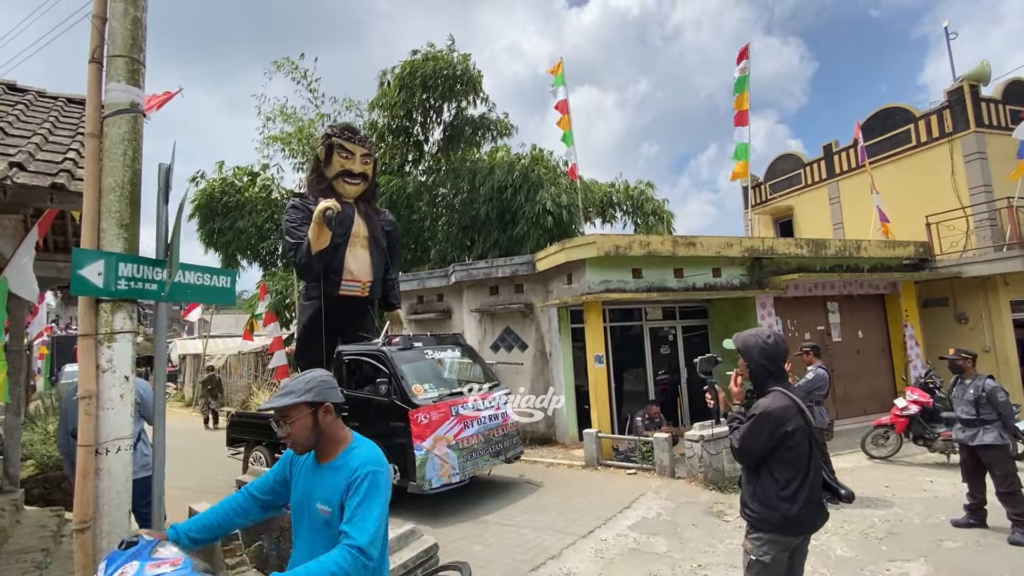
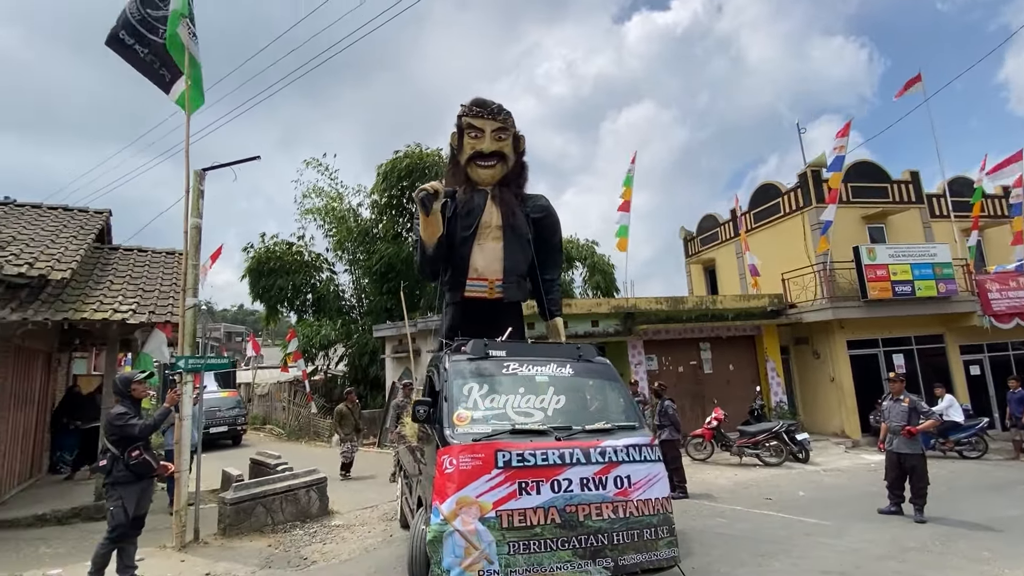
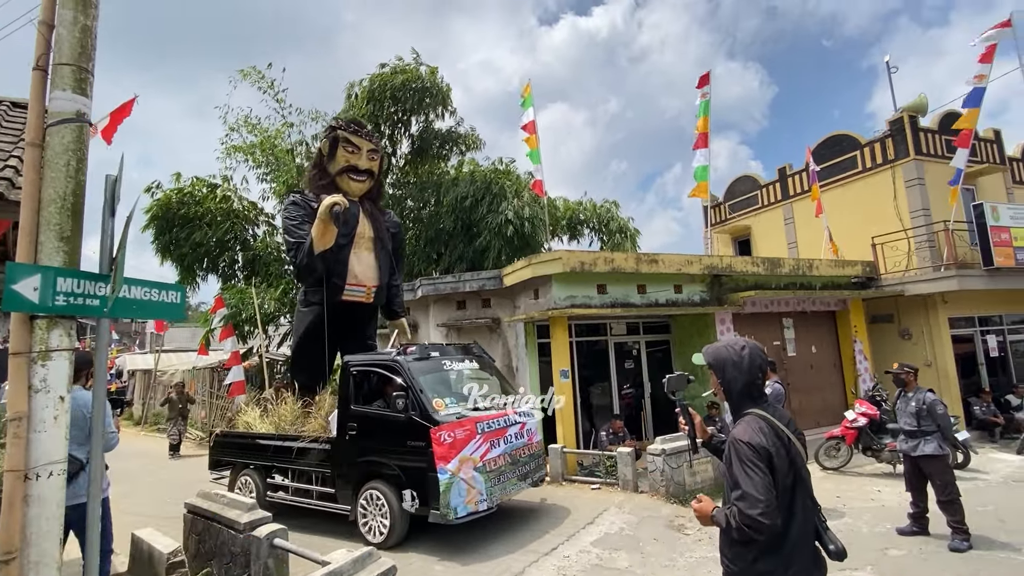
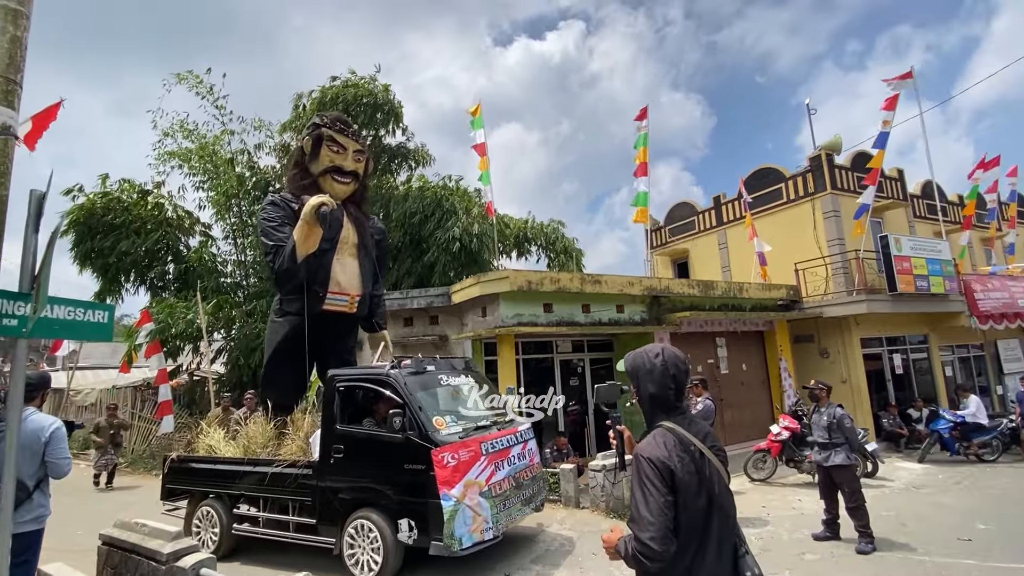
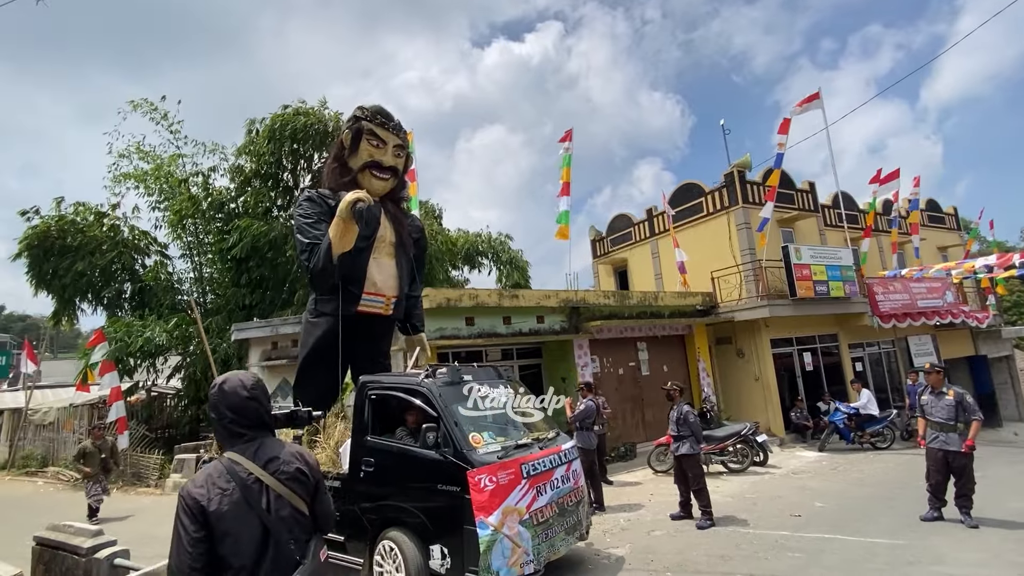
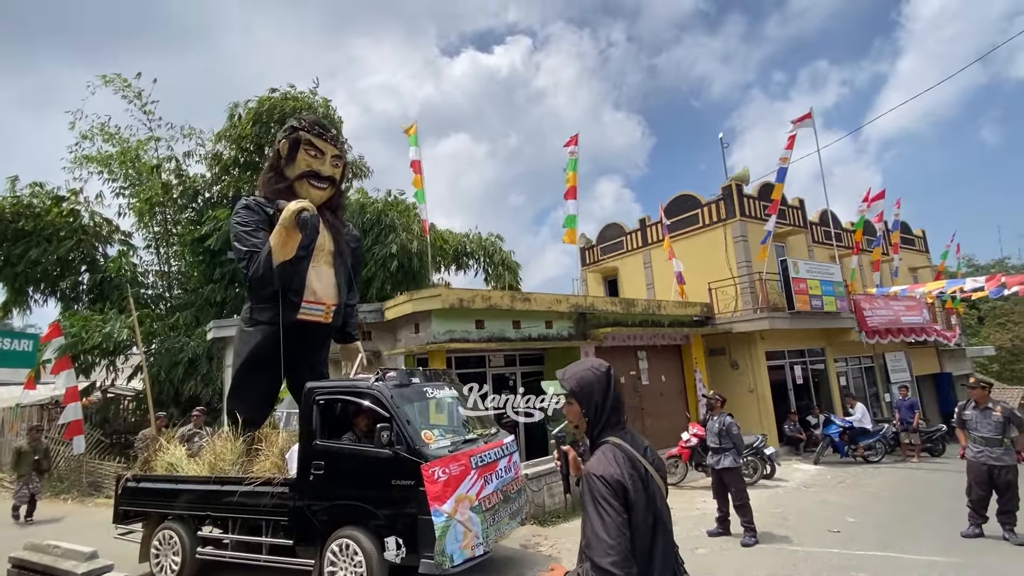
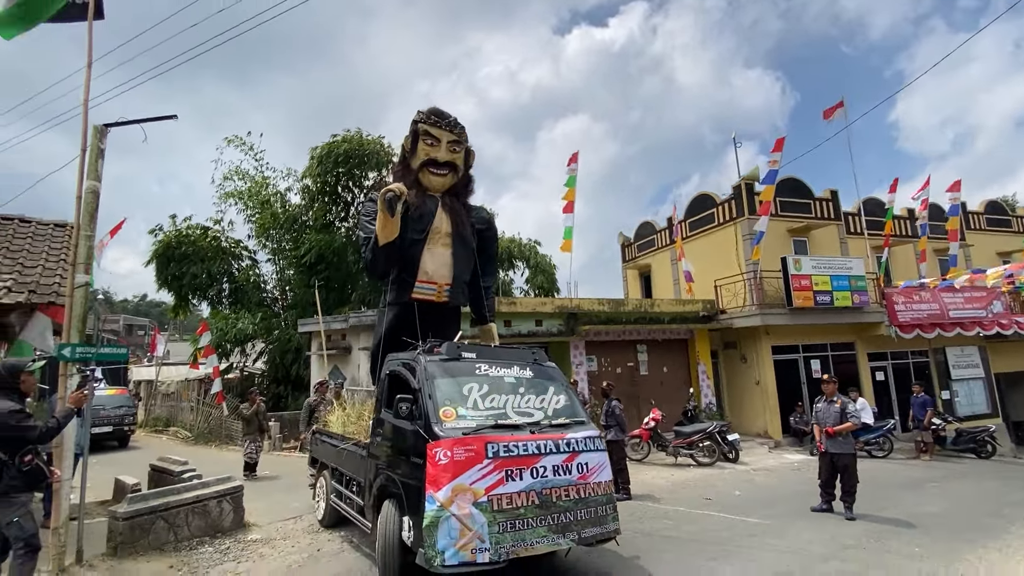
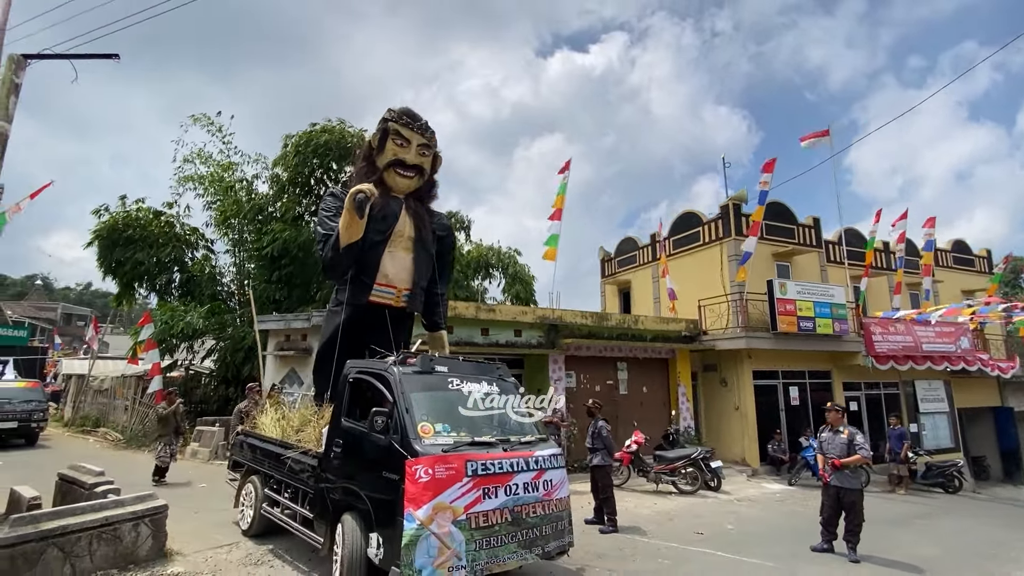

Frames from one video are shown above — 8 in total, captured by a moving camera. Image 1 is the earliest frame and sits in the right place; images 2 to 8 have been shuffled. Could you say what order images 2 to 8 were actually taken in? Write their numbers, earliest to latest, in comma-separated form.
3, 4, 6, 5, 8, 7, 2
